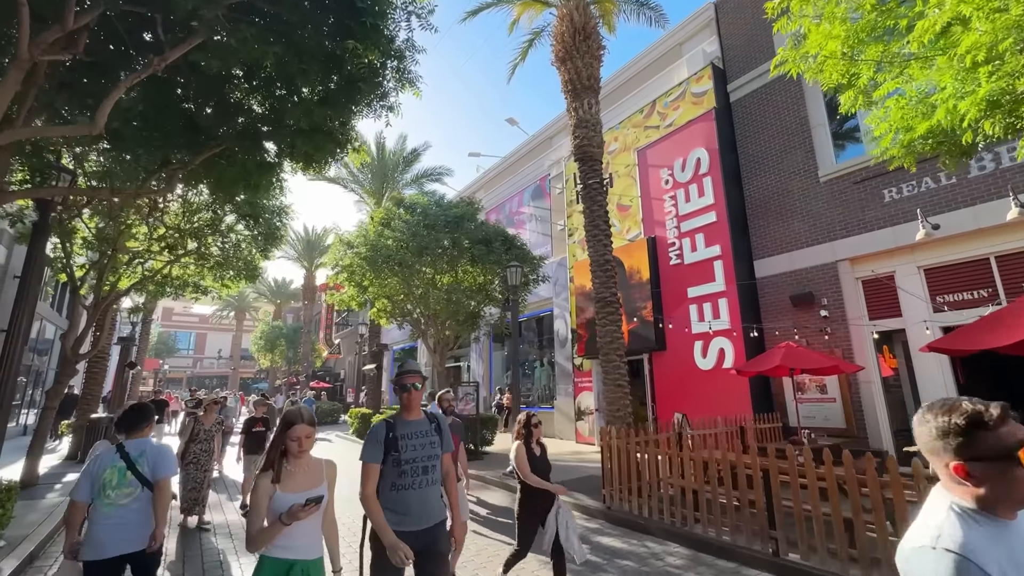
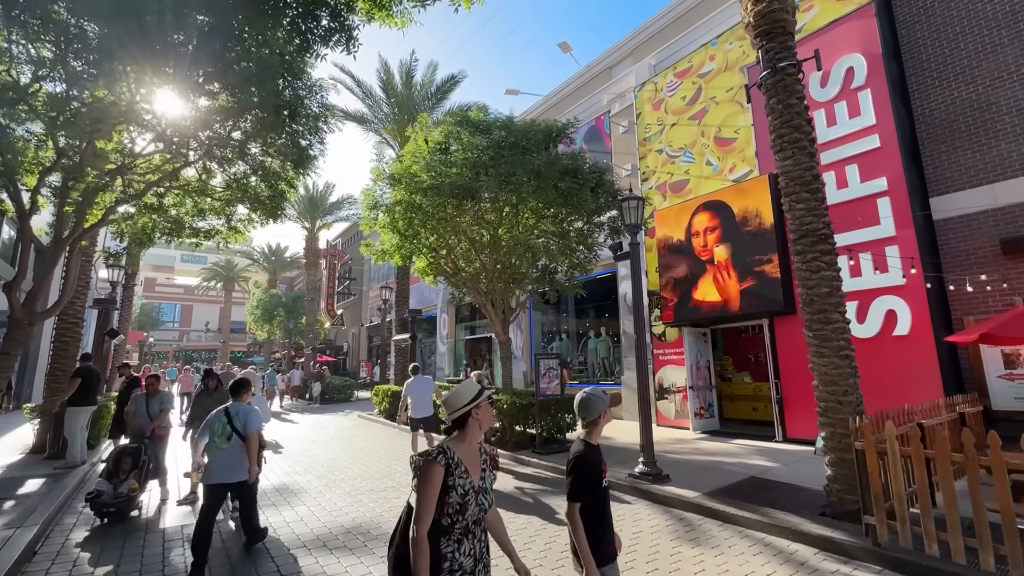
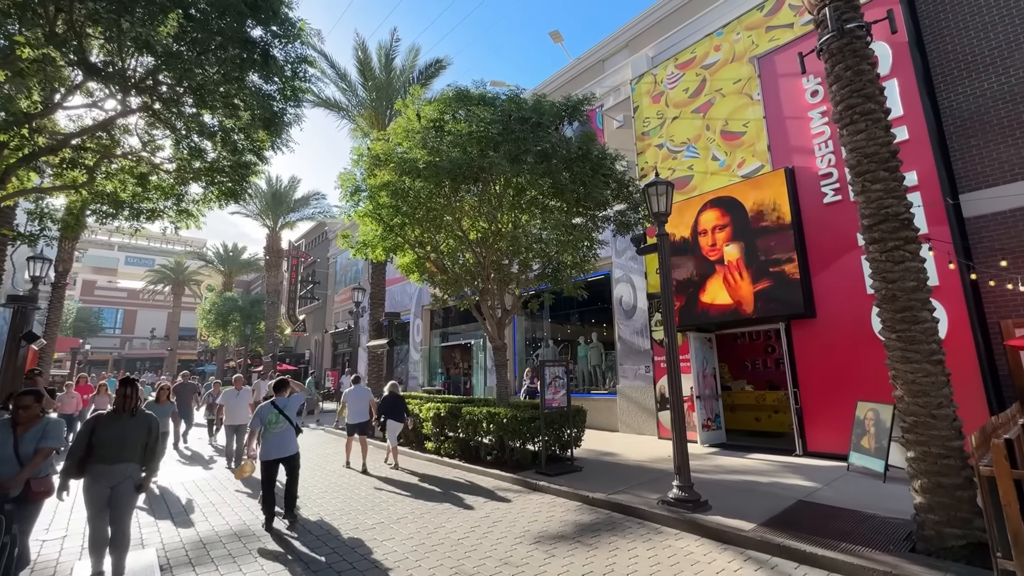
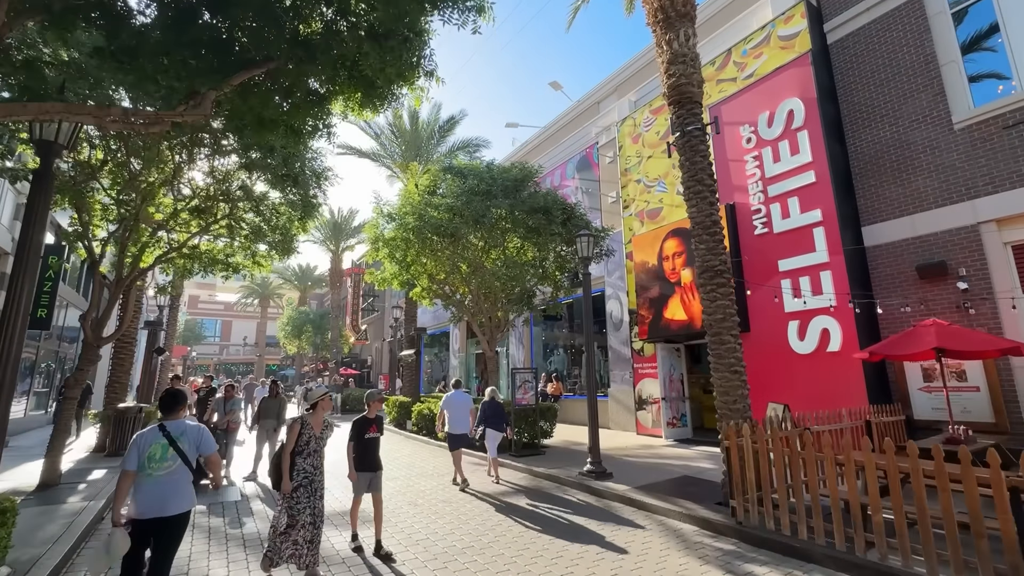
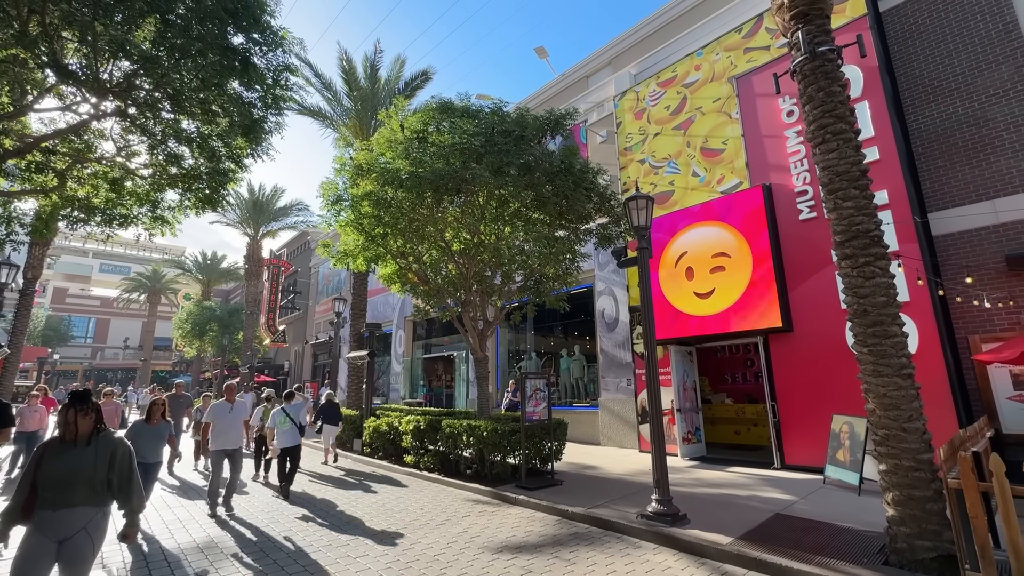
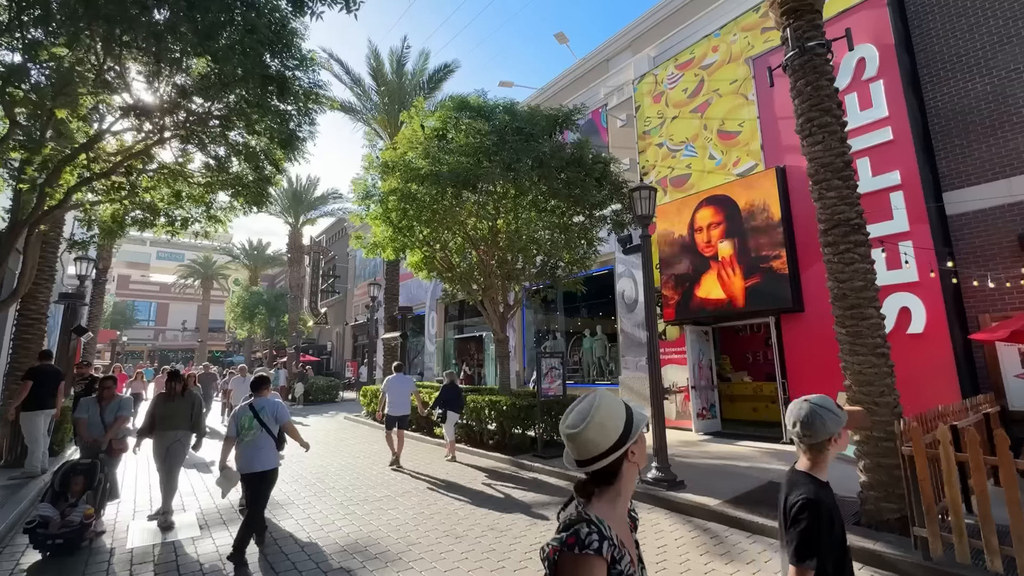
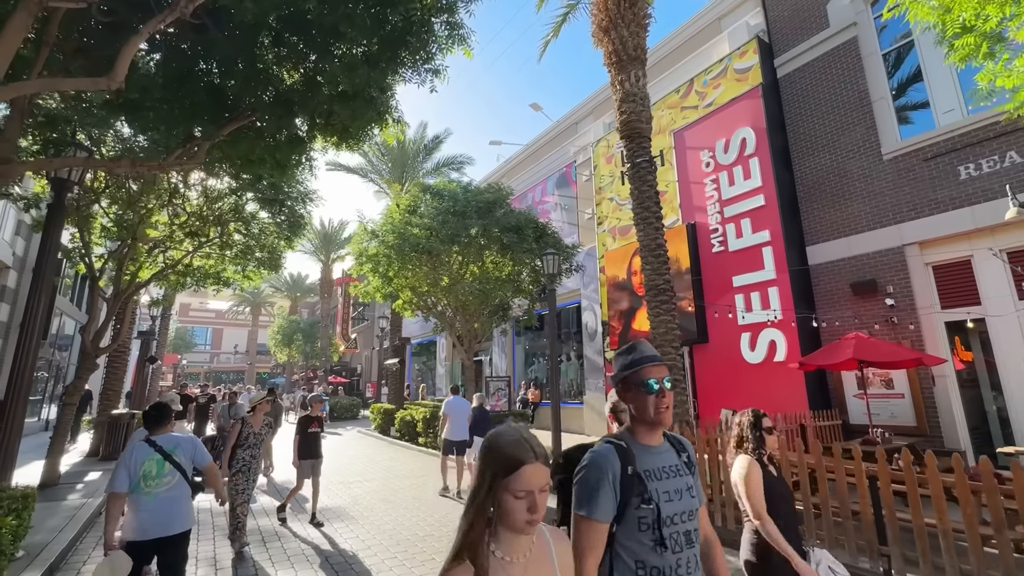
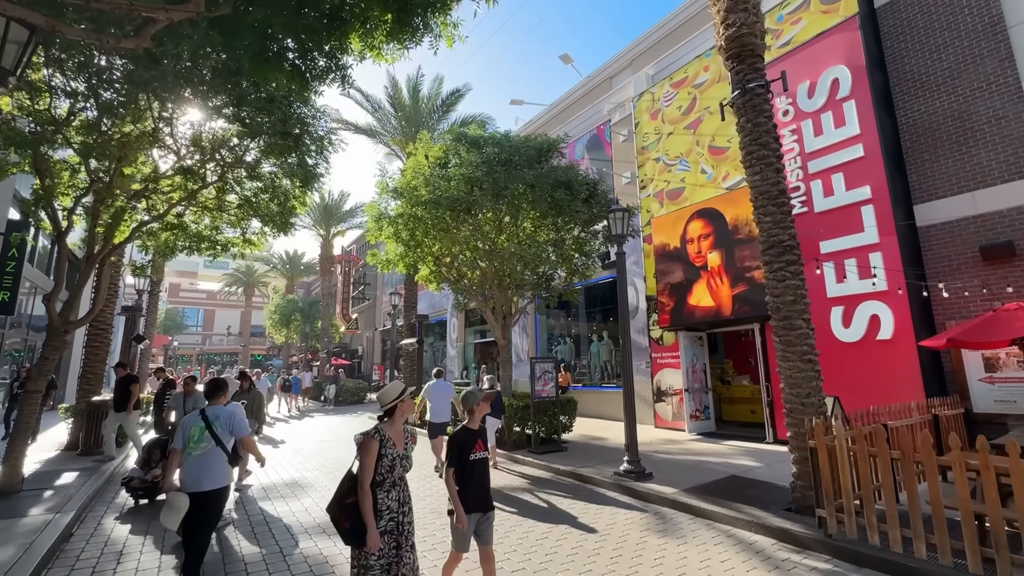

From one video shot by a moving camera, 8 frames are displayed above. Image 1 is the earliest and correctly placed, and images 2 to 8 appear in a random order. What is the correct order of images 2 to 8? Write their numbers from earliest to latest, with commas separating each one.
7, 4, 8, 2, 6, 3, 5
